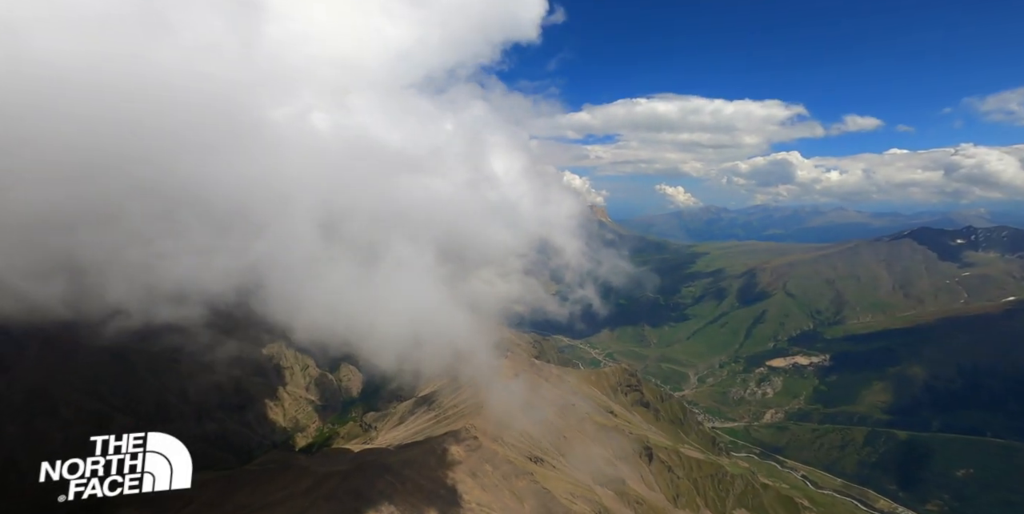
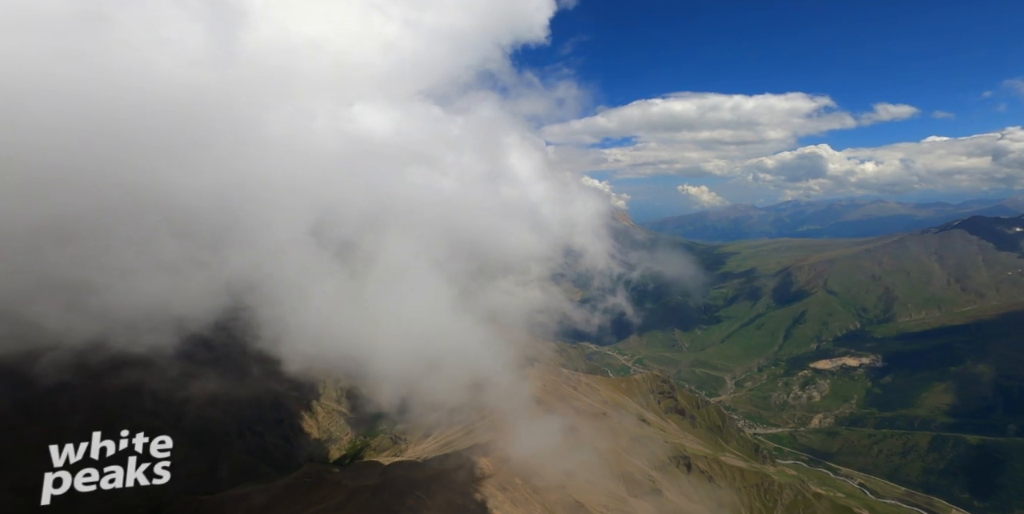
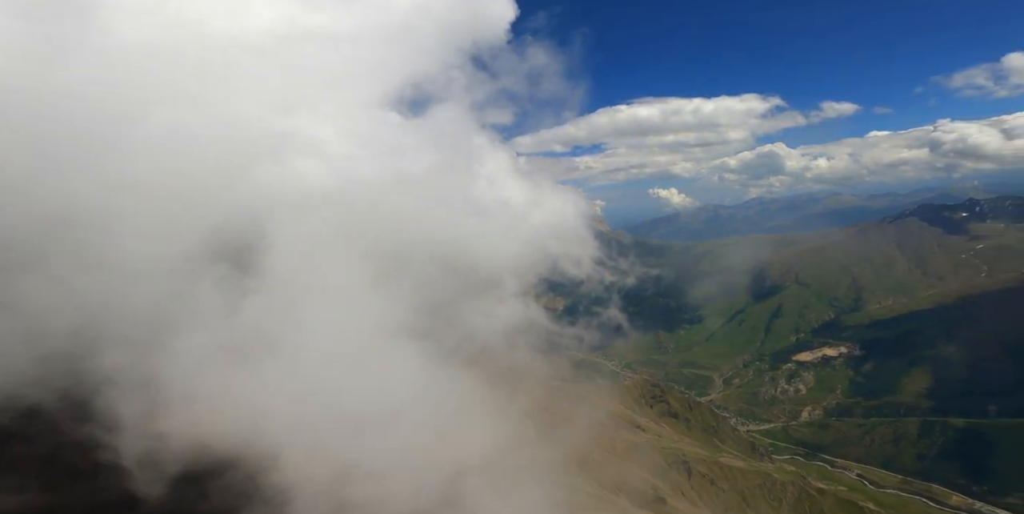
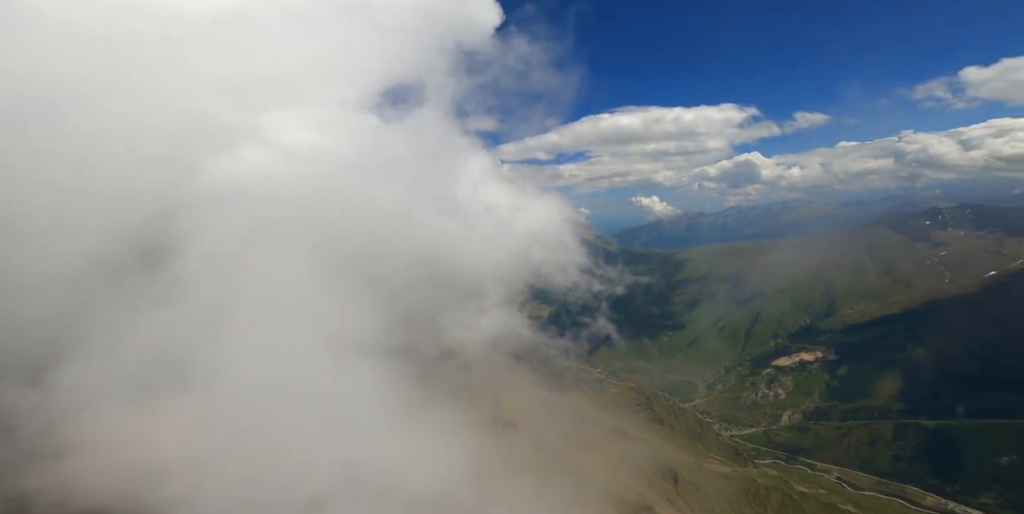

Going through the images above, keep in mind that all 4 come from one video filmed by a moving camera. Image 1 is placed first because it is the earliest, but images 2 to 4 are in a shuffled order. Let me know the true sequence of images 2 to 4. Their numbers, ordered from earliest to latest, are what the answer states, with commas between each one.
2, 3, 4
